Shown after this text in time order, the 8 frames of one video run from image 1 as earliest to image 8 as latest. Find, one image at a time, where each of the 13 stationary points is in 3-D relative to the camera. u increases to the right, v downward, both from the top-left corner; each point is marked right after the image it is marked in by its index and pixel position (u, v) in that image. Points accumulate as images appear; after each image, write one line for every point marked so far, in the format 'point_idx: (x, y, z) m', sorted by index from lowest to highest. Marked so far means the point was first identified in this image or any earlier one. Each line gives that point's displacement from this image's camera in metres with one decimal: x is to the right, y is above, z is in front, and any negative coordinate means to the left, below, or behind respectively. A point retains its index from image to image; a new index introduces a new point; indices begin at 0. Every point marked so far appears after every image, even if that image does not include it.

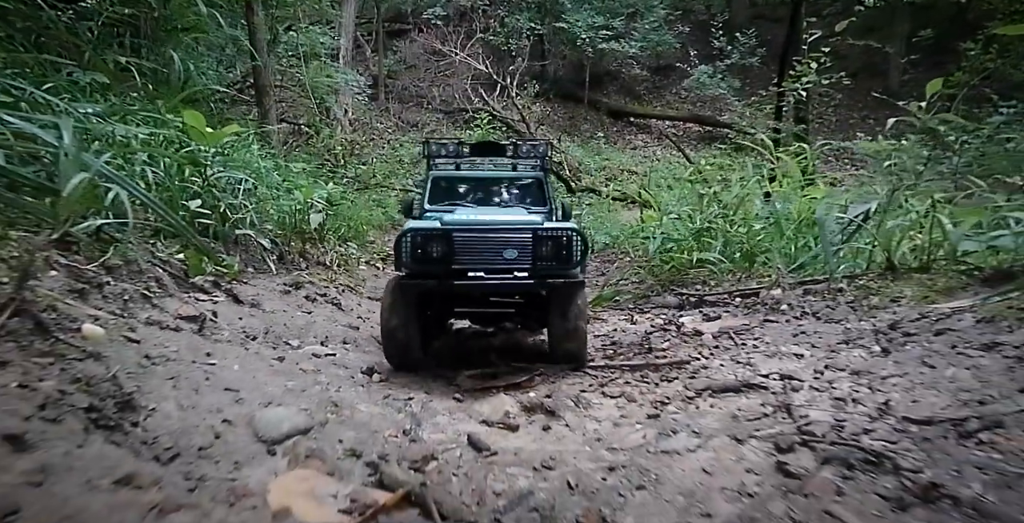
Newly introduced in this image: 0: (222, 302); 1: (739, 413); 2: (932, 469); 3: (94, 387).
0: (-1.6, -0.2, +3.7) m
1: (+0.8, -0.6, +2.4) m
2: (+1.2, -0.6, +1.8) m
3: (-1.2, -0.4, +1.9) m
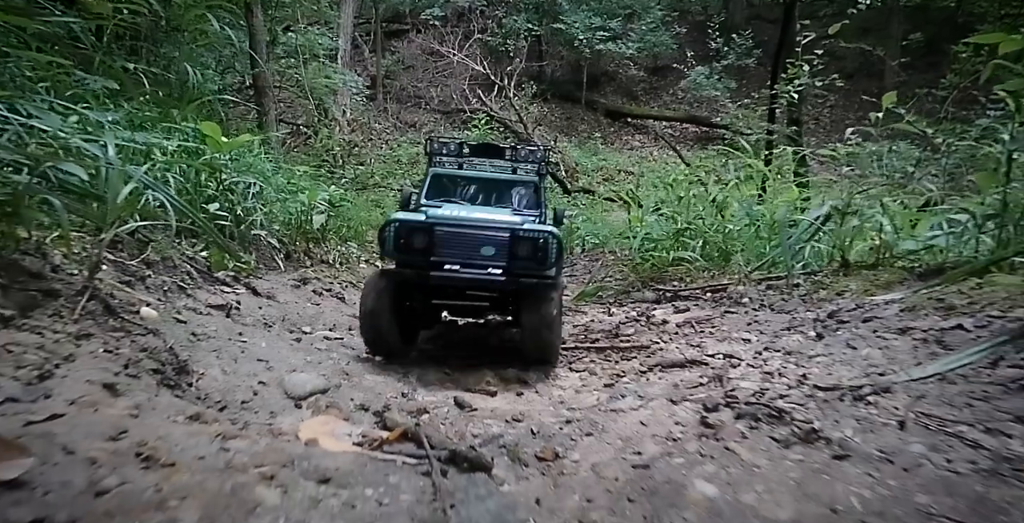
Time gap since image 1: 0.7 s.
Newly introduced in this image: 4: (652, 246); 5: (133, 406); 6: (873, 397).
0: (-1.7, -0.2, +4.1) m
1: (+0.7, -0.5, +2.9) m
2: (+1.1, -0.6, +2.3) m
3: (-1.3, -0.3, +2.4) m
4: (+1.5, +0.1, +6.8) m
5: (-1.1, -0.4, +2.0) m
6: (+1.4, -0.5, +2.6) m
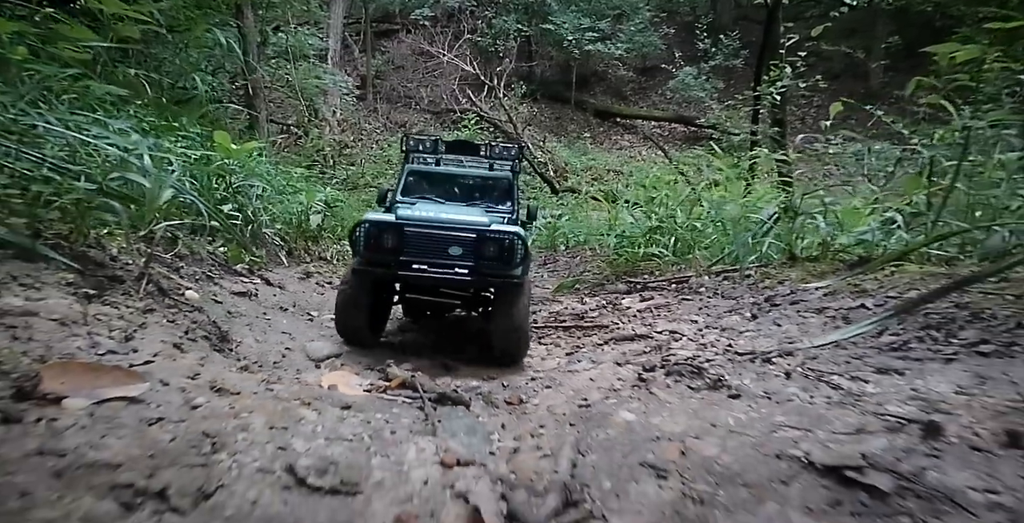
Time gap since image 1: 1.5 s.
0: (-1.8, -0.2, +4.7) m
1: (+0.6, -0.5, +3.5) m
2: (+1.0, -0.5, +2.9) m
3: (-1.4, -0.3, +3.0) m
4: (+1.4, +0.2, +7.5) m
5: (-1.2, -0.4, +2.5) m
6: (+1.3, -0.5, +3.2) m
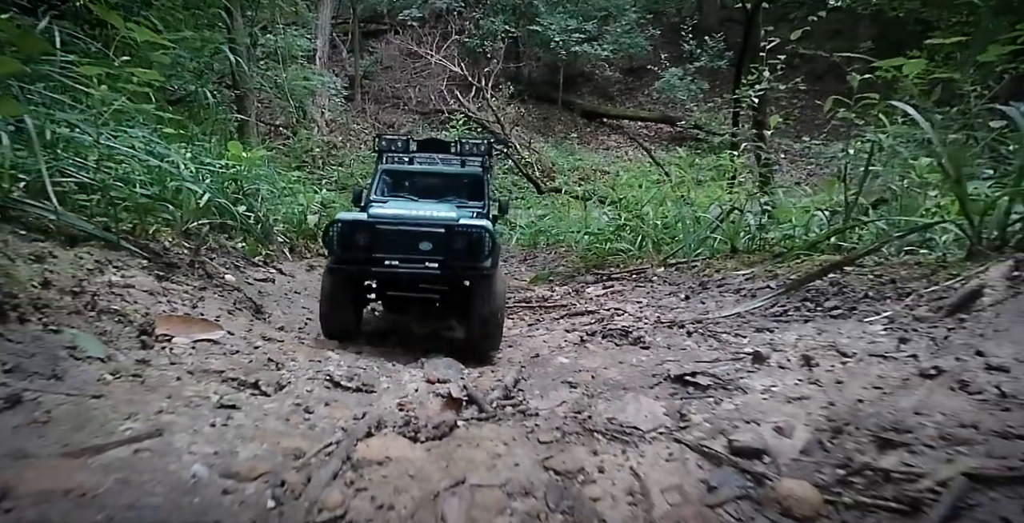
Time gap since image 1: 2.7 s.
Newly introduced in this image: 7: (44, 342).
0: (-2.0, -0.1, +5.6) m
1: (+0.4, -0.4, +4.4) m
2: (+0.8, -0.4, +3.8) m
3: (-1.6, -0.2, +3.9) m
4: (+1.1, +0.3, +8.4) m
5: (-1.4, -0.3, +3.4) m
6: (+1.1, -0.4, +4.1) m
7: (-1.6, -0.3, +2.2) m
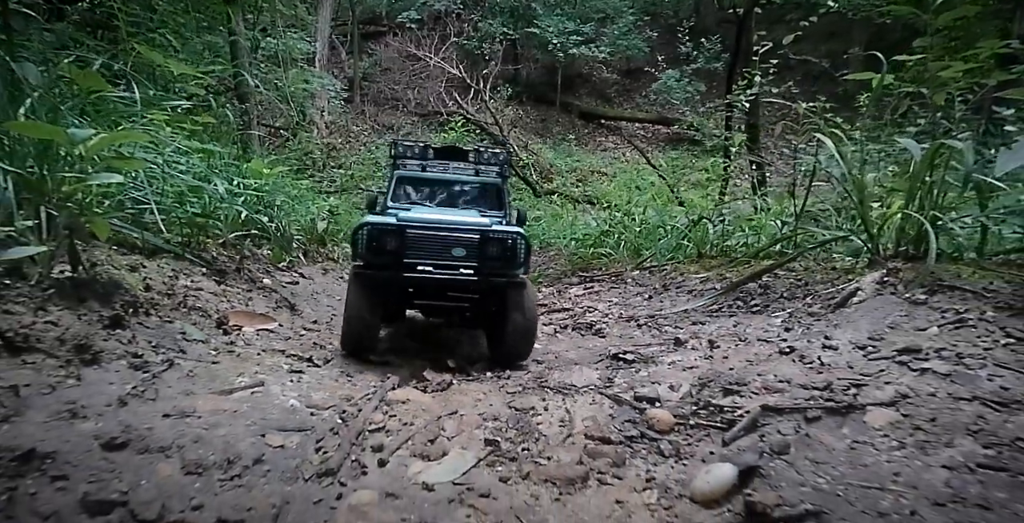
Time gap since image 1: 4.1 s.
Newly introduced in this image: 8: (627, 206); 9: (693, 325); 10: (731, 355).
0: (-2.1, -0.2, +6.5) m
1: (+0.3, -0.5, +5.3) m
2: (+0.7, -0.5, +4.8) m
3: (-1.7, -0.3, +4.8) m
4: (+1.0, +0.2, +9.3) m
5: (-1.5, -0.4, +4.3) m
6: (+1.0, -0.4, +5.0) m
7: (-1.7, -0.3, +3.1) m
8: (+1.9, +1.0, +10.4) m
9: (+1.2, -0.4, +4.4) m
10: (+1.1, -0.5, +3.3) m
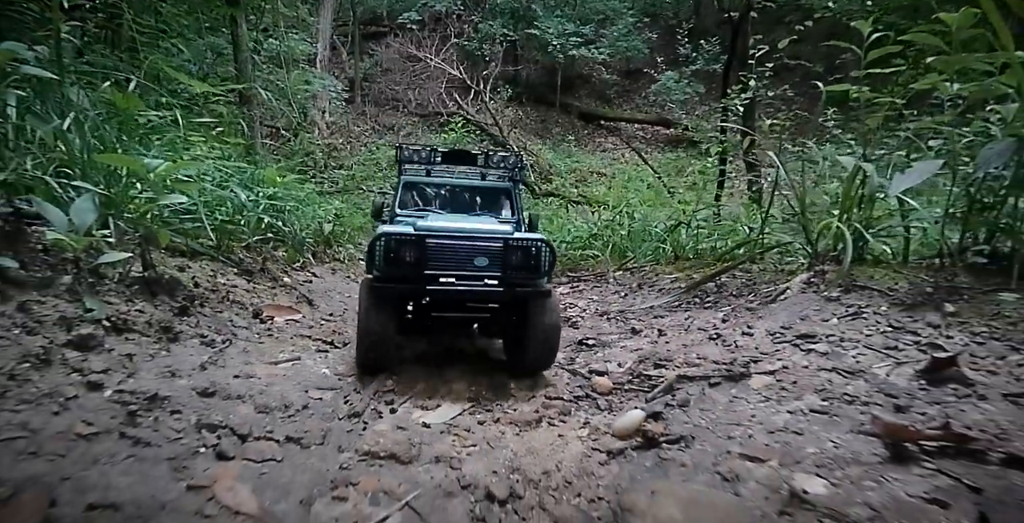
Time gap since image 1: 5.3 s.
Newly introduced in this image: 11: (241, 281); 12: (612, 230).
0: (-2.3, -0.2, +7.3) m
1: (+0.2, -0.5, +6.1) m
2: (+0.6, -0.5, +5.6) m
3: (-1.8, -0.3, +5.6) m
4: (+0.9, +0.2, +10.1) m
5: (-1.6, -0.4, +5.1) m
6: (+0.9, -0.5, +5.8) m
7: (-1.8, -0.4, +3.9) m
8: (+1.8, +0.9, +11.2) m
9: (+1.1, -0.5, +5.2) m
10: (+1.0, -0.5, +4.0) m
11: (-2.2, -0.2, +5.3) m
12: (+1.5, +0.5, +9.9) m
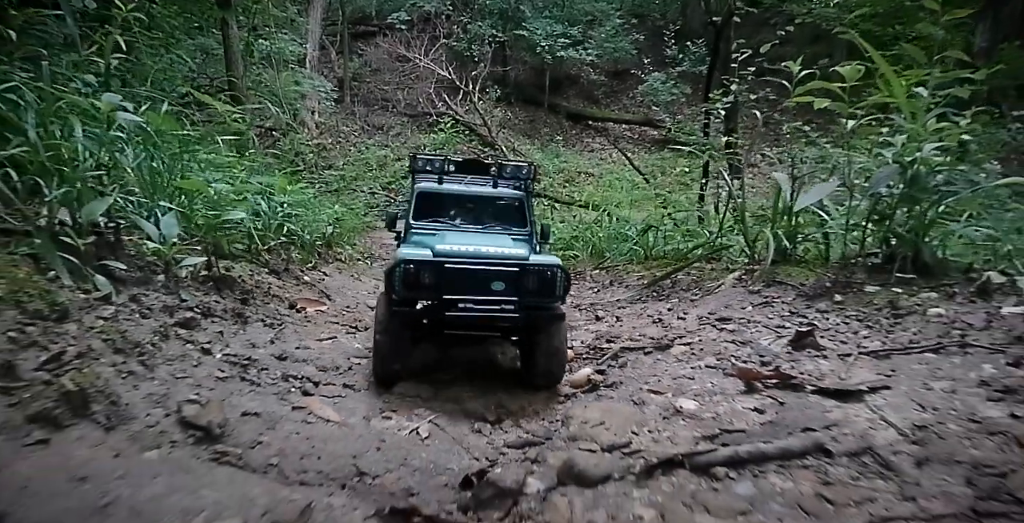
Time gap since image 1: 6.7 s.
0: (-2.4, -0.2, +8.3) m
1: (+0.1, -0.5, +7.2) m
2: (+0.5, -0.5, +6.7) m
3: (-1.9, -0.3, +6.6) m
4: (+0.7, +0.2, +11.2) m
5: (-1.7, -0.4, +6.2) m
6: (+0.8, -0.5, +6.9) m
7: (-1.9, -0.4, +4.9) m
8: (+1.6, +1.0, +12.3) m
9: (+1.0, -0.5, +6.3) m
10: (+0.9, -0.5, +5.2) m
11: (-2.4, -0.2, +6.4) m
12: (+1.3, +0.5, +11.1) m
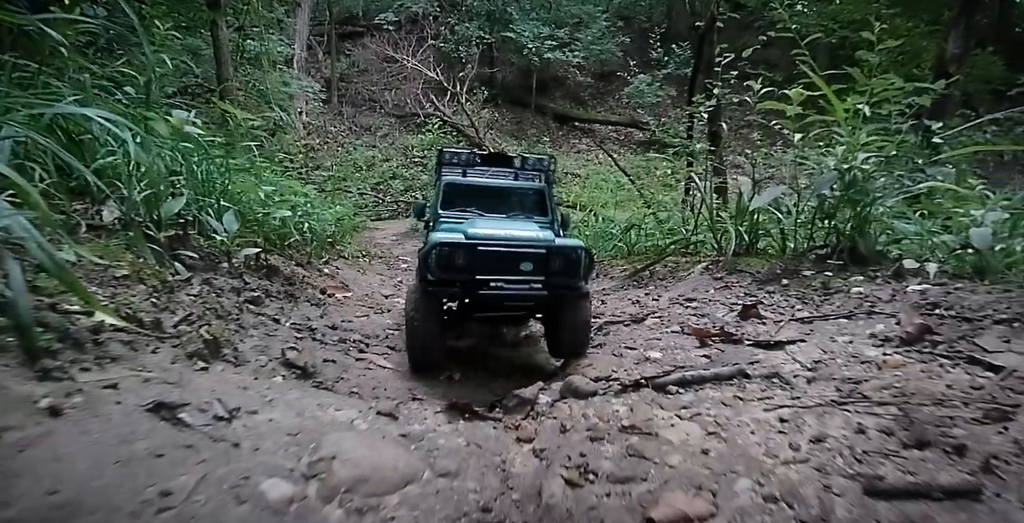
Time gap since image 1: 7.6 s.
0: (-2.5, -0.1, +9.3) m
1: (+0.1, -0.4, +8.2) m
2: (+0.5, -0.4, +7.7) m
3: (-2.0, -0.2, +7.6) m
4: (+0.6, +0.3, +12.2) m
5: (-1.7, -0.3, +7.1) m
6: (+0.8, -0.4, +7.9) m
7: (-1.8, -0.3, +5.9) m
8: (+1.5, +1.0, +13.3) m
9: (+1.0, -0.4, +7.3) m
10: (+0.9, -0.4, +6.2) m
11: (-2.4, -0.1, +7.3) m
12: (+1.2, +0.6, +12.1) m
